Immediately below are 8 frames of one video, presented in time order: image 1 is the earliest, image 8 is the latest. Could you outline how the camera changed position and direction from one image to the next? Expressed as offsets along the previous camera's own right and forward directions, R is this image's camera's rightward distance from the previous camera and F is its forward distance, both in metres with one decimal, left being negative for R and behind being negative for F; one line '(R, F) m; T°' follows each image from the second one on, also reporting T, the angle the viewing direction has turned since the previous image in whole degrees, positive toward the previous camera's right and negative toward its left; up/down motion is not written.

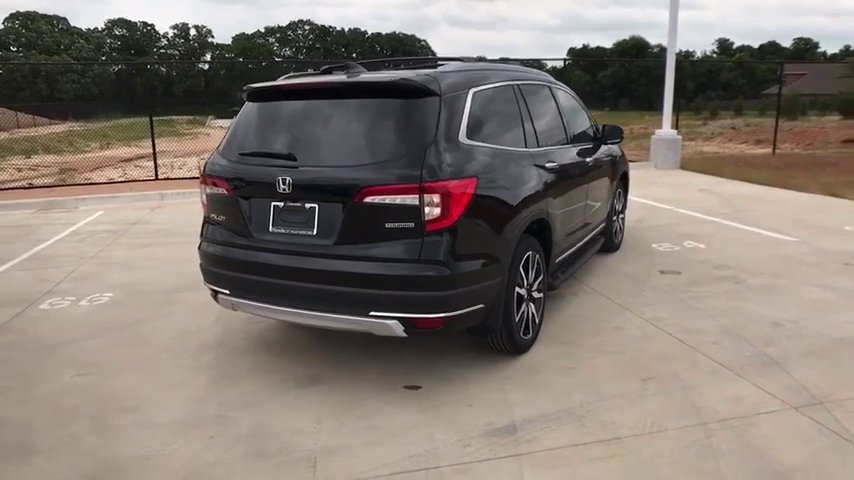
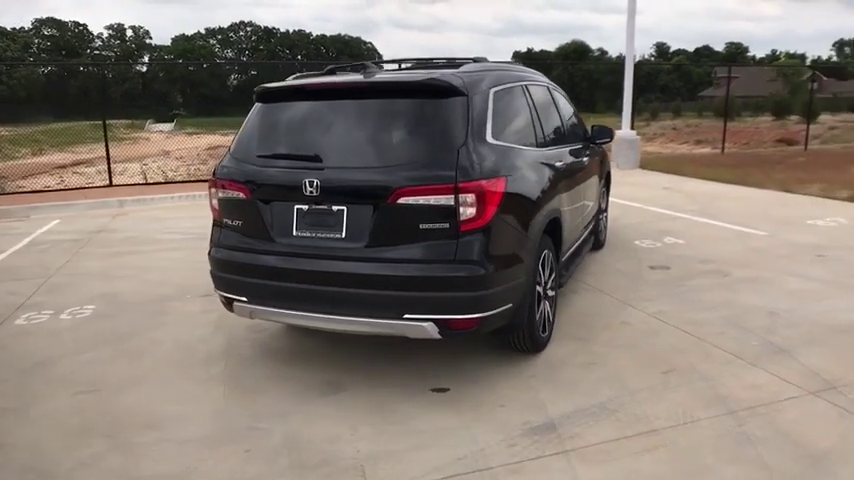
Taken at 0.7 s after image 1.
(-0.5, 0.0) m; +5°
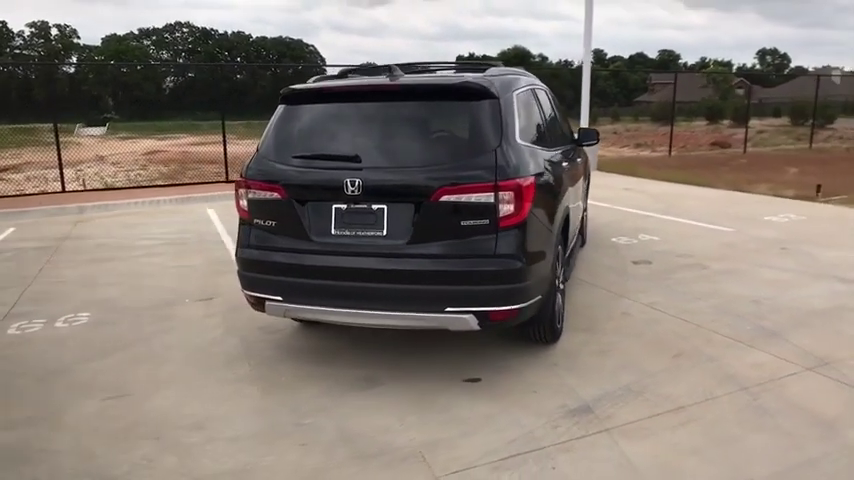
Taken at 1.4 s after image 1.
(-0.5, -0.1) m; +5°
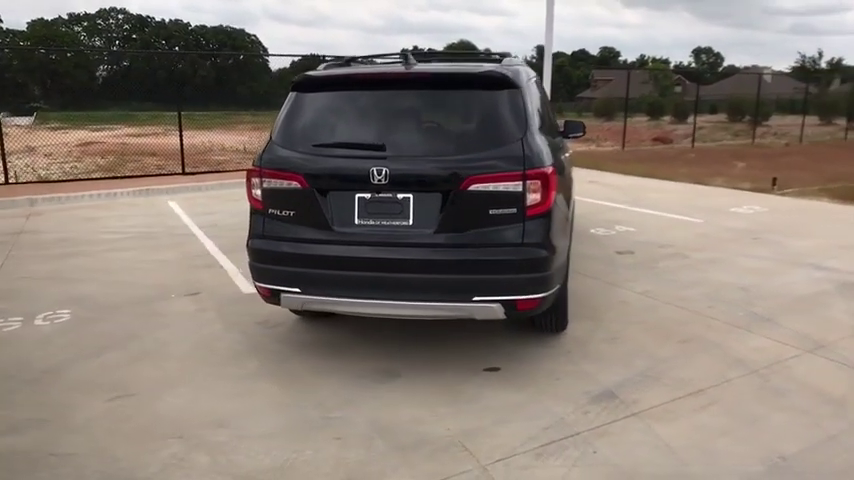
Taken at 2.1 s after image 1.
(-0.5, 0.0) m; +5°
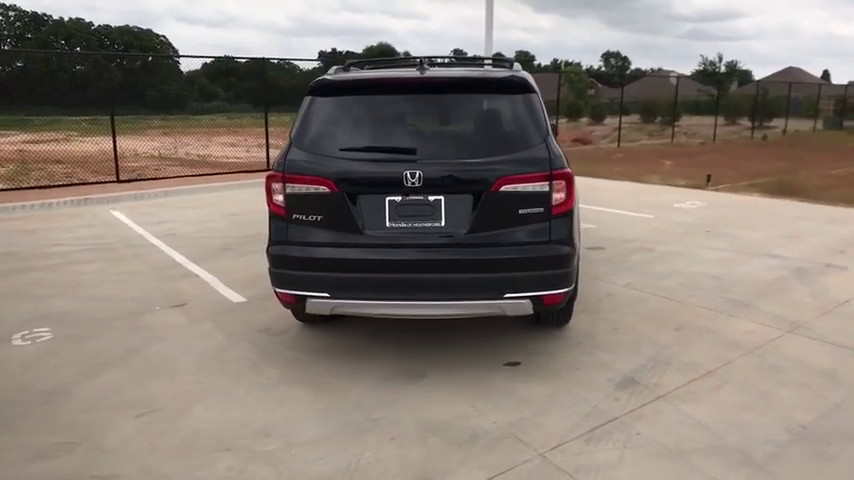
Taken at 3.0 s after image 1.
(-0.6, 0.0) m; +7°
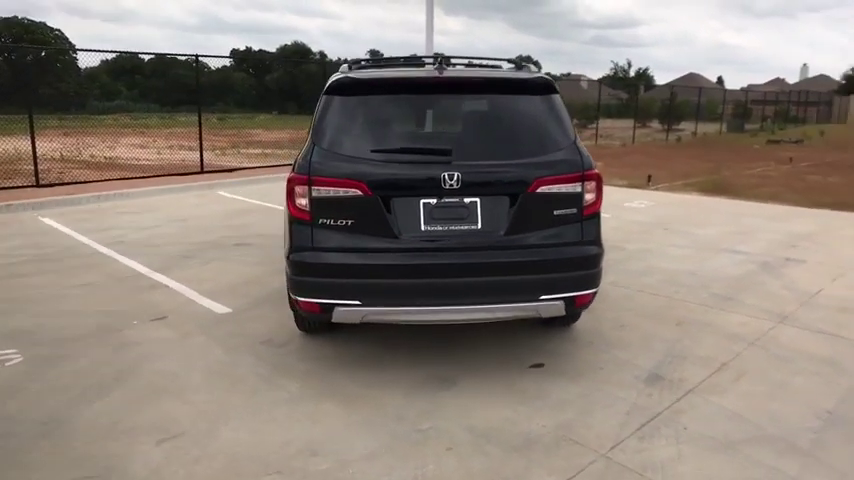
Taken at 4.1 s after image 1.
(-0.7, +0.1) m; +8°
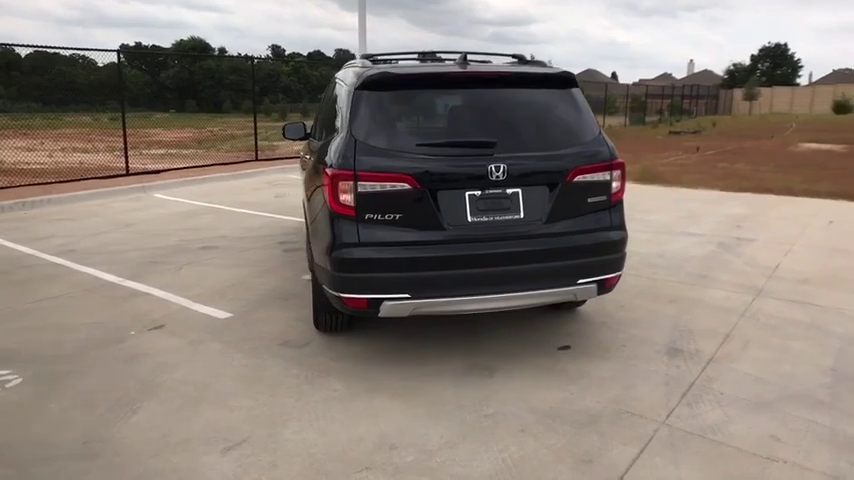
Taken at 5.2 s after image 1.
(-0.8, 0.0) m; +8°
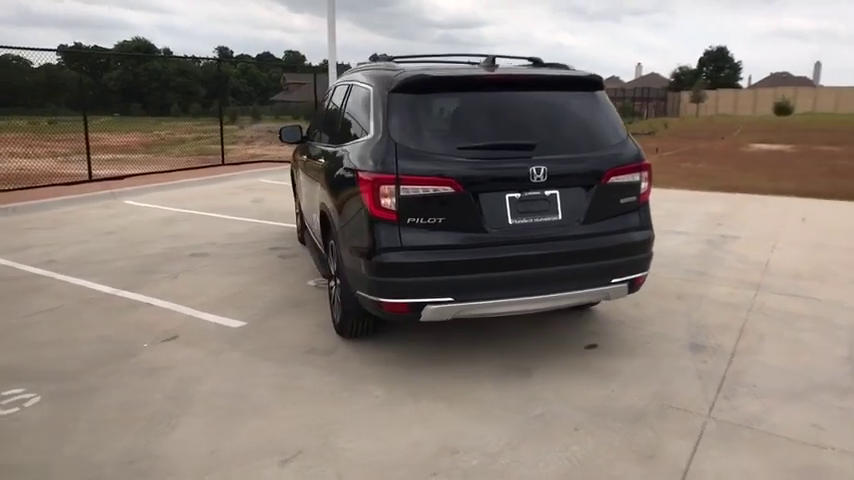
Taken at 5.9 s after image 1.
(-0.5, 0.0) m; +4°
